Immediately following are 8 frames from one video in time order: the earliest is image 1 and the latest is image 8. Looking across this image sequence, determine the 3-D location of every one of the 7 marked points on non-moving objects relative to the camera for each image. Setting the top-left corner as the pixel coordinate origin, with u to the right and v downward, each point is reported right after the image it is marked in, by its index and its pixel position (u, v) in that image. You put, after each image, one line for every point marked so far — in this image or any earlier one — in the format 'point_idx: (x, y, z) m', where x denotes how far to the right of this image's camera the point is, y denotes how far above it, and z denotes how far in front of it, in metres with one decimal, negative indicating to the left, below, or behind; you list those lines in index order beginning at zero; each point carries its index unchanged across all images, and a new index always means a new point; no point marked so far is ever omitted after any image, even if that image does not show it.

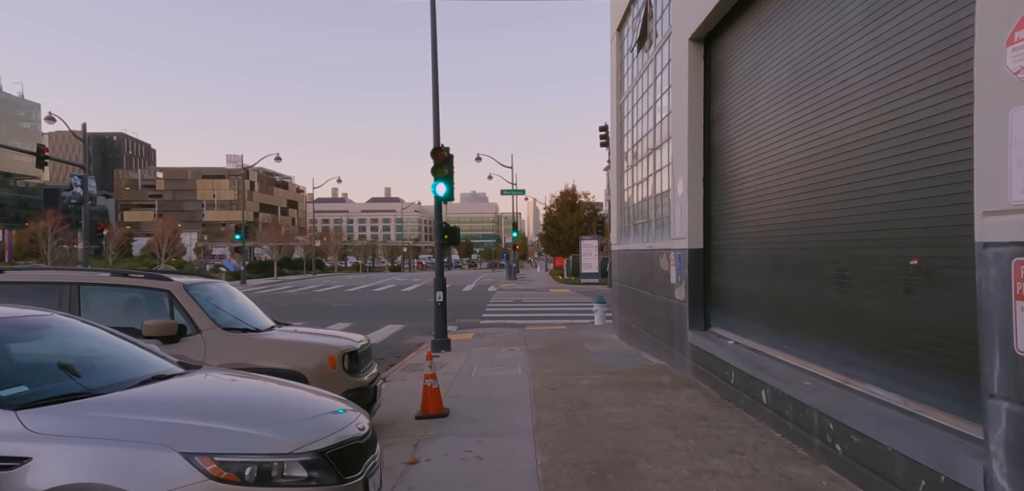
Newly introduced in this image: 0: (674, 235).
0: (+2.8, +0.2, +9.9) m
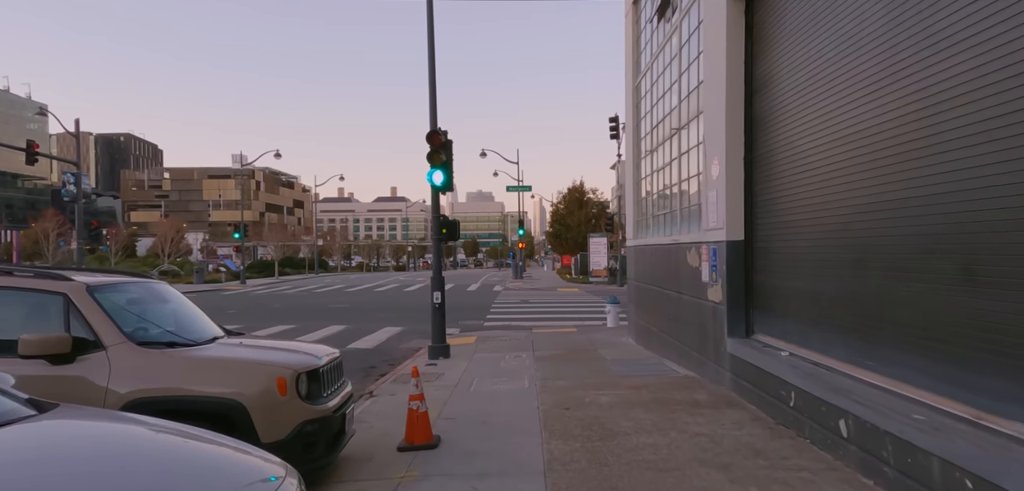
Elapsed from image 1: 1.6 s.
0: (+2.9, +0.3, +8.5) m
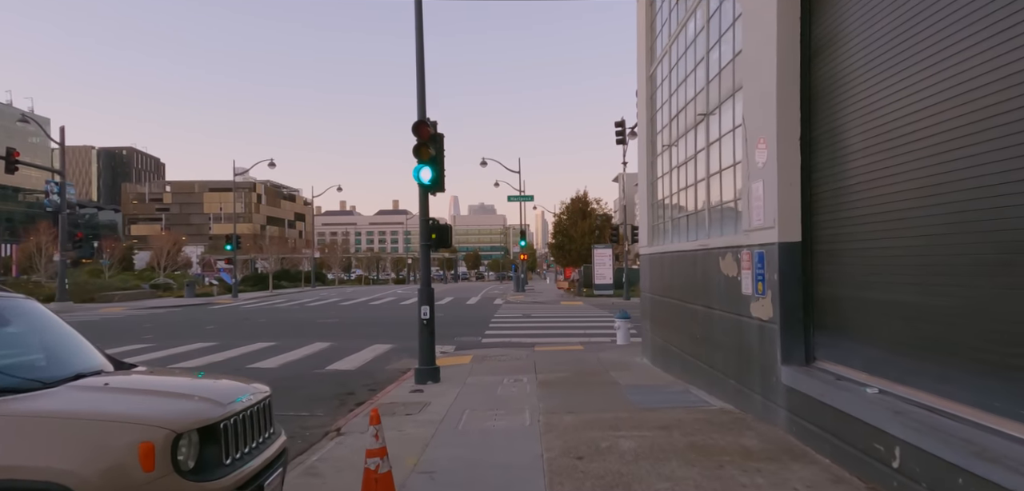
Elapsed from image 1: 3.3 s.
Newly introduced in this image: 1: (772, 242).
0: (+2.8, +0.2, +6.9) m
1: (+2.8, 0.0, +6.3) m
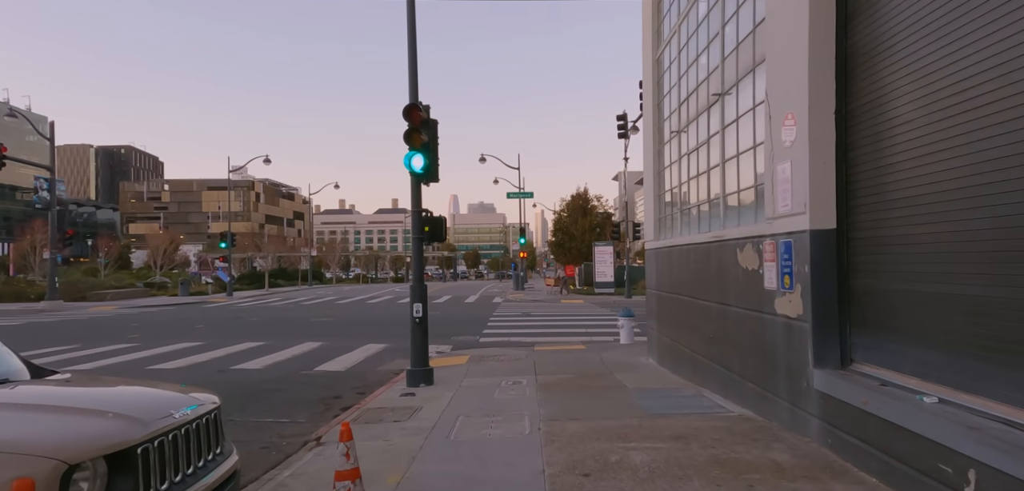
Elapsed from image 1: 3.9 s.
0: (+2.8, +0.4, +6.2) m
1: (+2.8, +0.2, +5.6) m
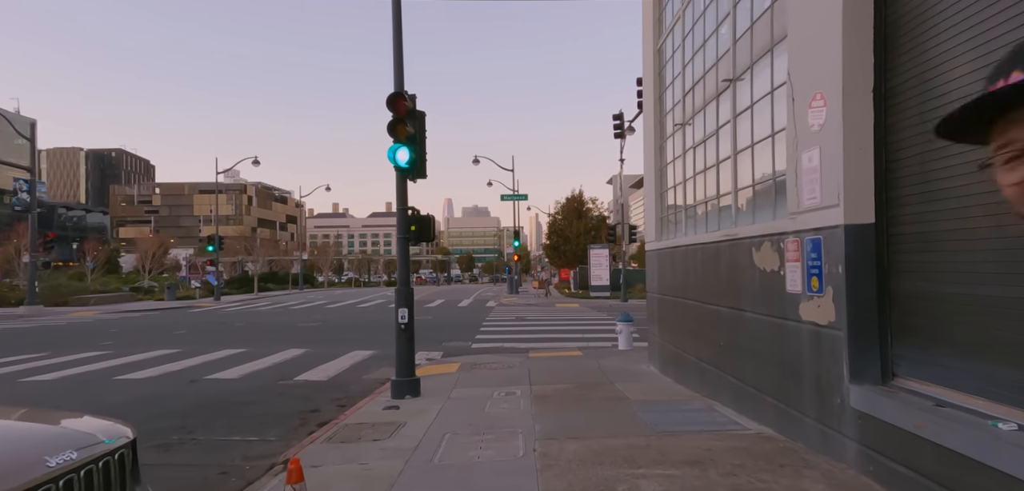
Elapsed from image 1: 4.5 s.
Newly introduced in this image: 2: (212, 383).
0: (+2.7, +0.4, +5.5) m
1: (+2.7, +0.2, +4.9) m
2: (-5.6, -2.6, +10.9) m
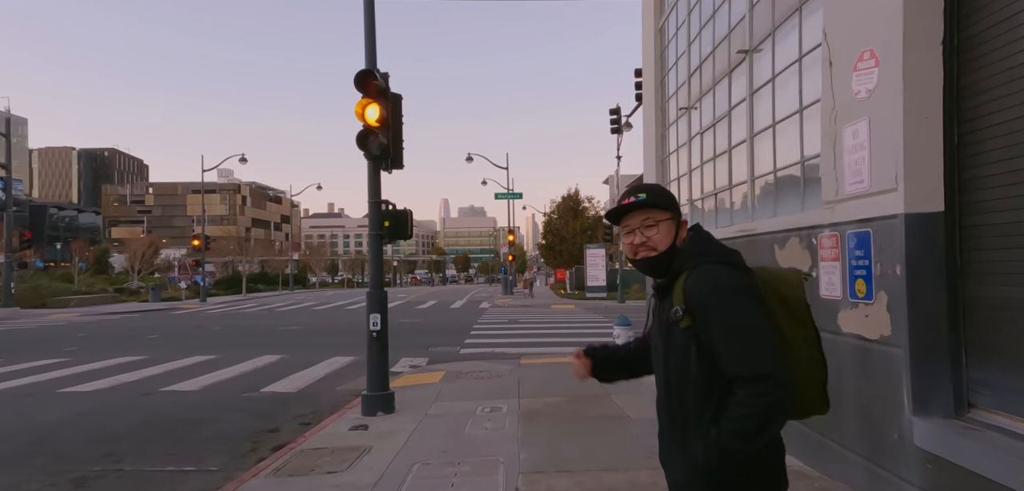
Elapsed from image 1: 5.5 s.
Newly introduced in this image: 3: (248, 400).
0: (+2.5, +0.4, +4.5) m
1: (+2.5, +0.2, +3.9) m
2: (-5.8, -2.5, +9.9) m
3: (-4.4, -2.6, +9.8) m
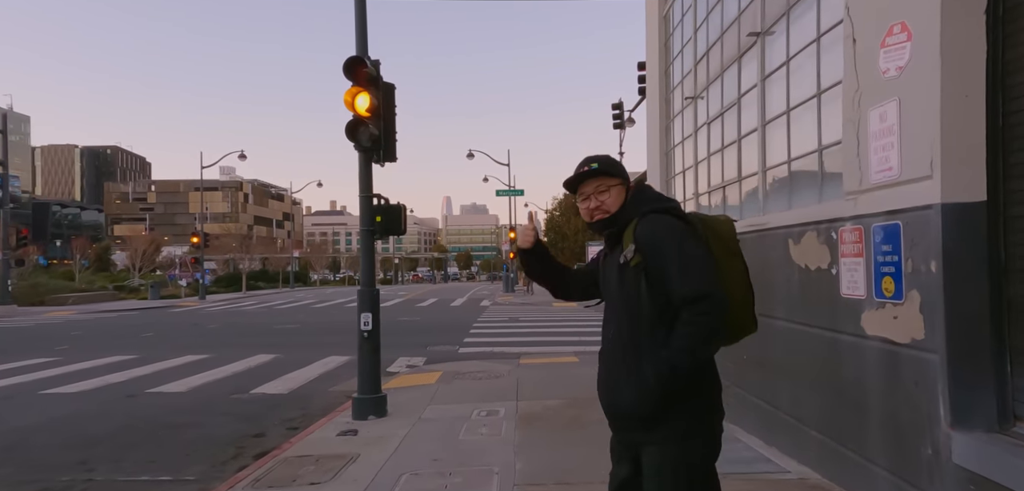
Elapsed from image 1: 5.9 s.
0: (+2.5, +0.4, +4.1) m
1: (+2.5, +0.2, +3.5) m
2: (-5.8, -2.5, +9.5) m
3: (-4.4, -2.5, +9.4) m
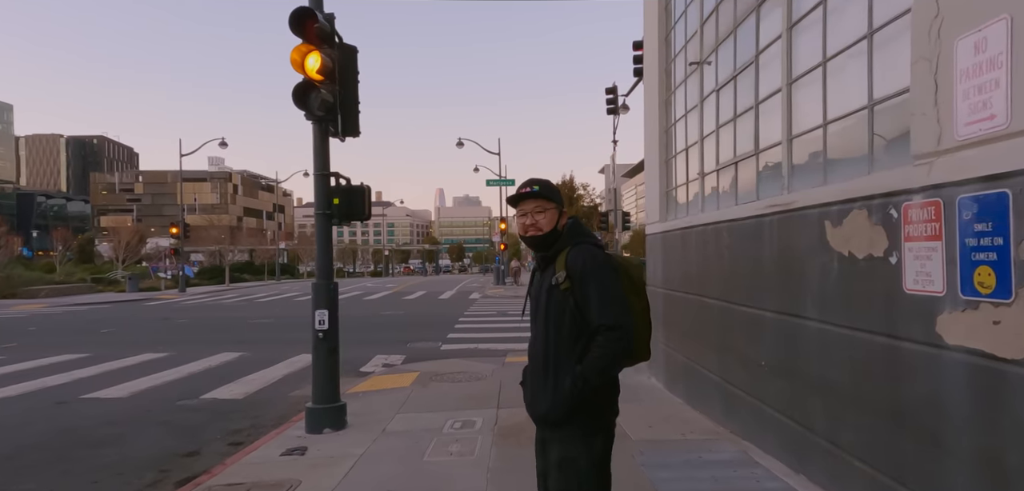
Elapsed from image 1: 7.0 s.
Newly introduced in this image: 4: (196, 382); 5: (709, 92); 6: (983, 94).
0: (+2.3, +0.6, +3.0) m
1: (+2.3, +0.3, +2.4) m
2: (-6.1, -2.3, +8.4) m
3: (-4.7, -2.3, +8.3) m
4: (-5.5, -2.4, +10.4) m
5: (+2.4, +1.9, +7.3) m
6: (+2.3, +0.7, +2.9) m
